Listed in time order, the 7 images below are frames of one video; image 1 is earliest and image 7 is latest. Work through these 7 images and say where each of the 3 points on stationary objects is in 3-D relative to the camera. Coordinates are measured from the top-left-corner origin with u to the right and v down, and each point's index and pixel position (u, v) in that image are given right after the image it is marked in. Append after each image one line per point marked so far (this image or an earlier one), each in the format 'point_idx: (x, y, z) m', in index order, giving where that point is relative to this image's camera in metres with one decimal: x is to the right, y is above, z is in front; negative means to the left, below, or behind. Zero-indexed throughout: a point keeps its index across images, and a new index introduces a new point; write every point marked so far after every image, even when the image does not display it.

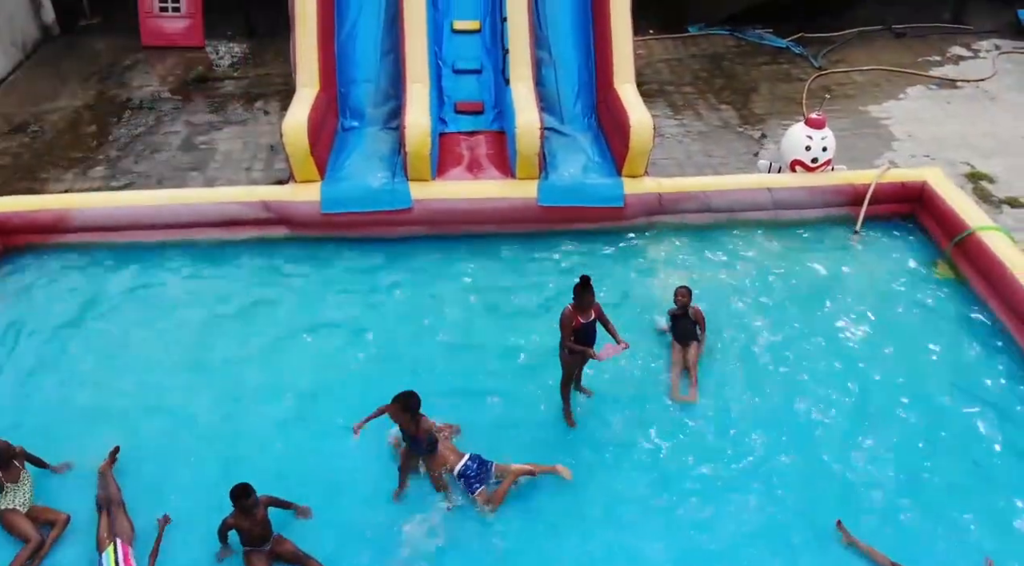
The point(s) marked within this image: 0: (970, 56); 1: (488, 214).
0: (+5.3, +2.6, +9.1) m
1: (-0.2, +0.5, +5.8) m
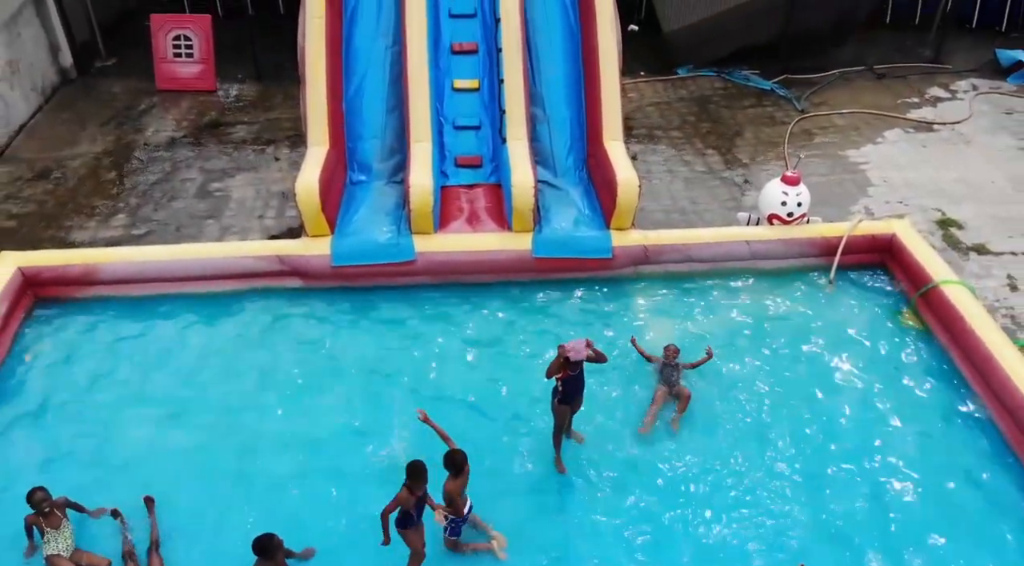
0: (+5.3, +2.3, +9.5) m
1: (-0.2, +0.1, +6.3) m
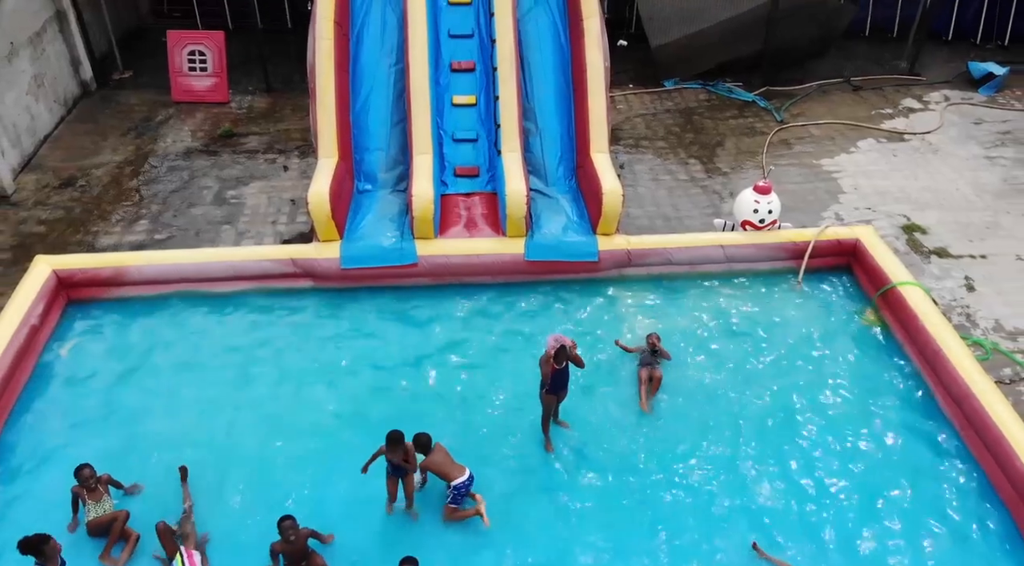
0: (+5.3, +2.3, +10.1) m
1: (-0.3, +0.1, +6.8) m
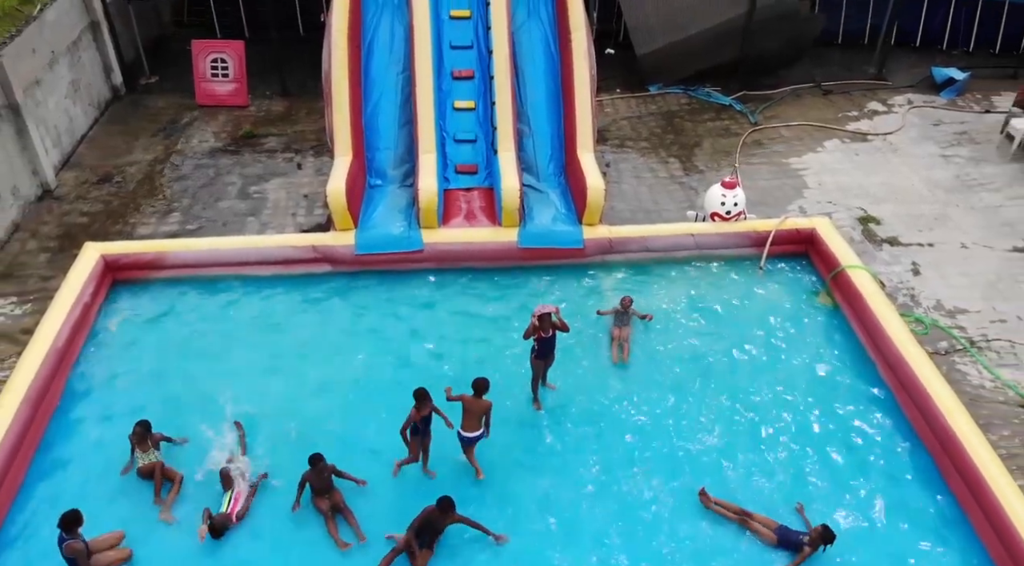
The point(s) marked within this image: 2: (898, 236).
0: (+5.2, +2.4, +10.9) m
1: (-0.3, +0.3, +7.7) m
2: (+4.2, +0.5, +8.4) m
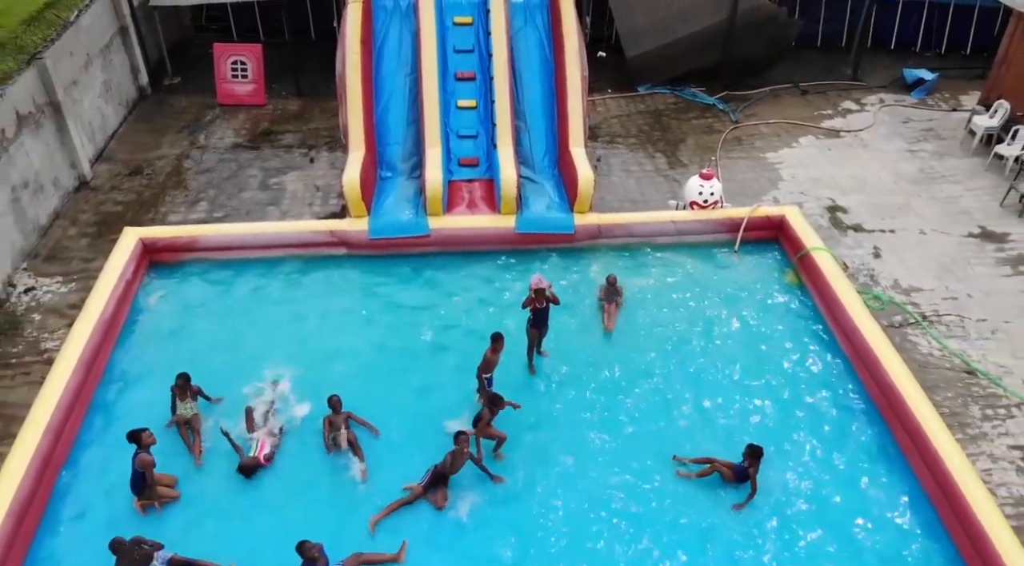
0: (+5.2, +2.6, +11.7) m
1: (-0.3, +0.5, +8.5) m
2: (+4.1, +0.7, +9.2) m
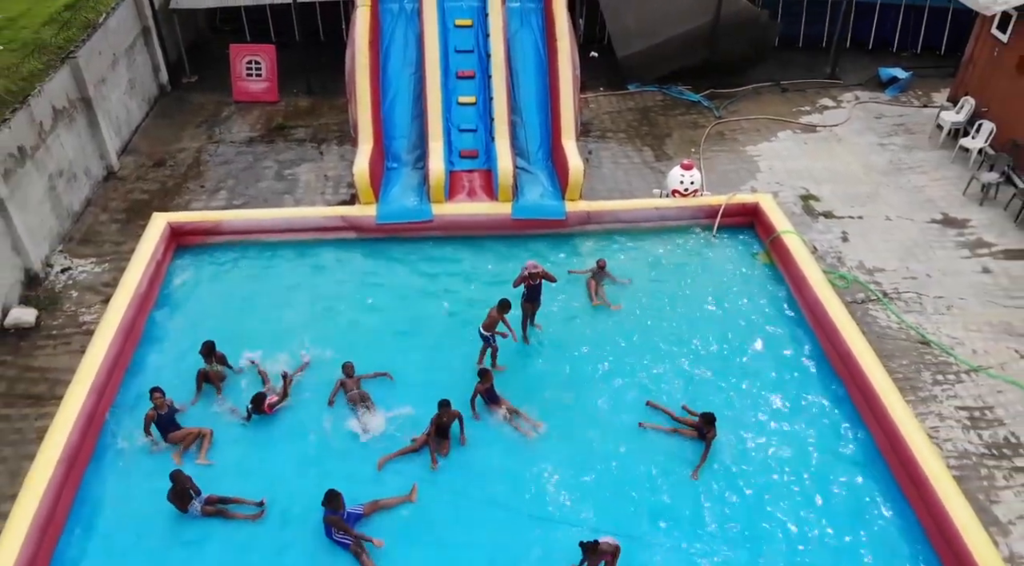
0: (+5.1, +2.8, +12.5) m
1: (-0.4, +0.7, +9.2) m
2: (+4.1, +0.9, +10.0) m
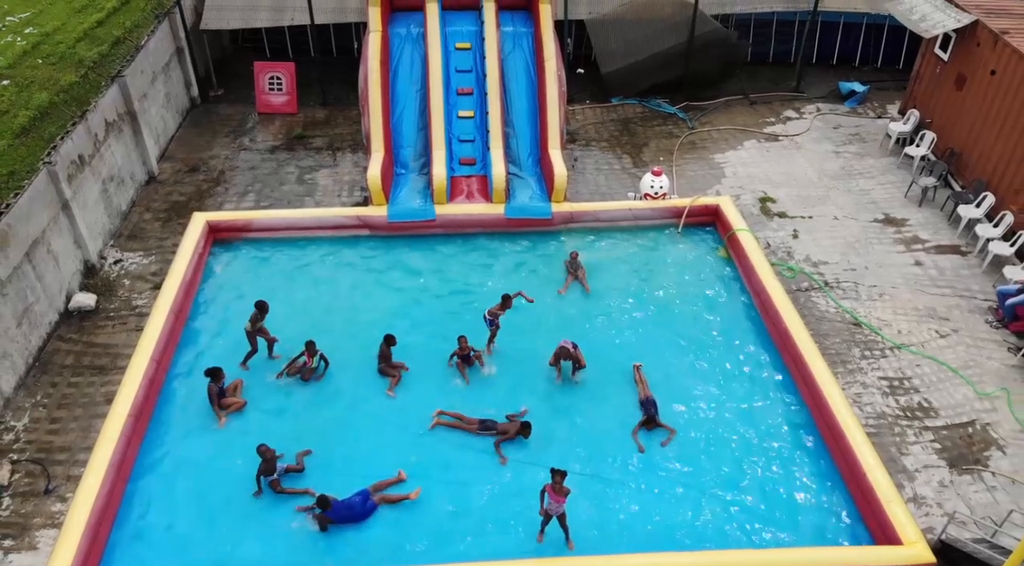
0: (+5.0, +2.9, +13.9) m
1: (-0.5, +0.8, +10.6) m
2: (+4.0, +1.0, +11.4) m
